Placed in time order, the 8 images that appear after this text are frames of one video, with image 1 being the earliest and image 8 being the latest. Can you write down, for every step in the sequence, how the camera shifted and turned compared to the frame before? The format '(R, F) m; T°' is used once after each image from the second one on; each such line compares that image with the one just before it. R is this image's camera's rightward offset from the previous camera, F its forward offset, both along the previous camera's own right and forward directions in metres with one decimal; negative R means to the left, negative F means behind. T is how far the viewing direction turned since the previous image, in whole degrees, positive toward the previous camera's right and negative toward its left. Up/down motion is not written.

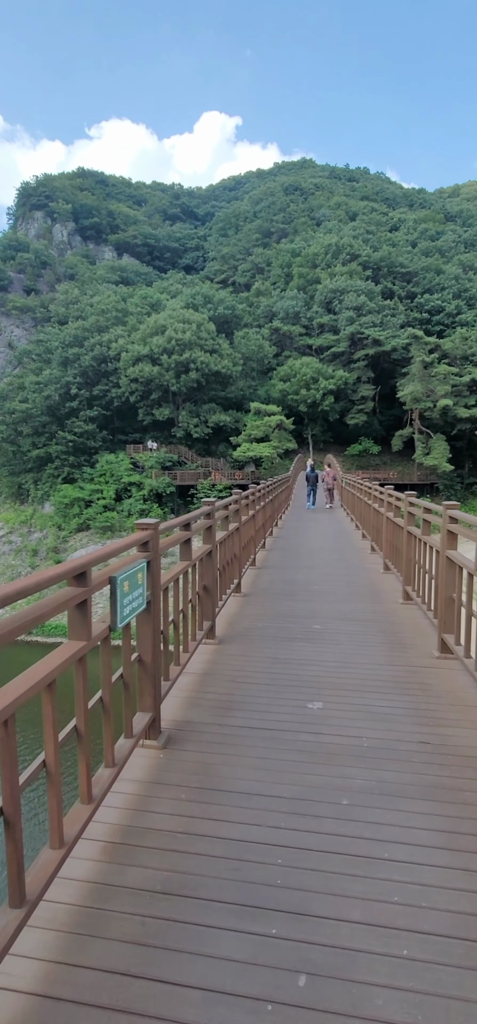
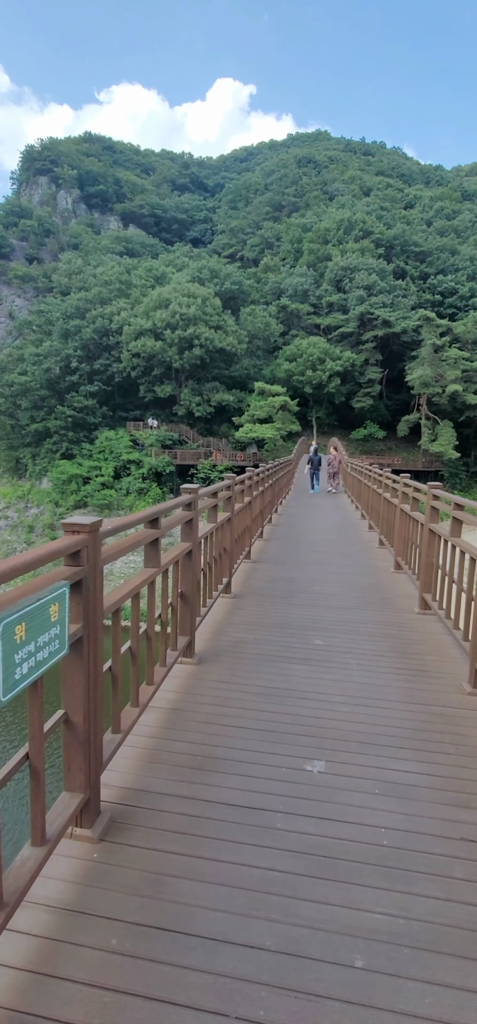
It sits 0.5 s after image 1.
(+0.1, +0.6) m; 0°
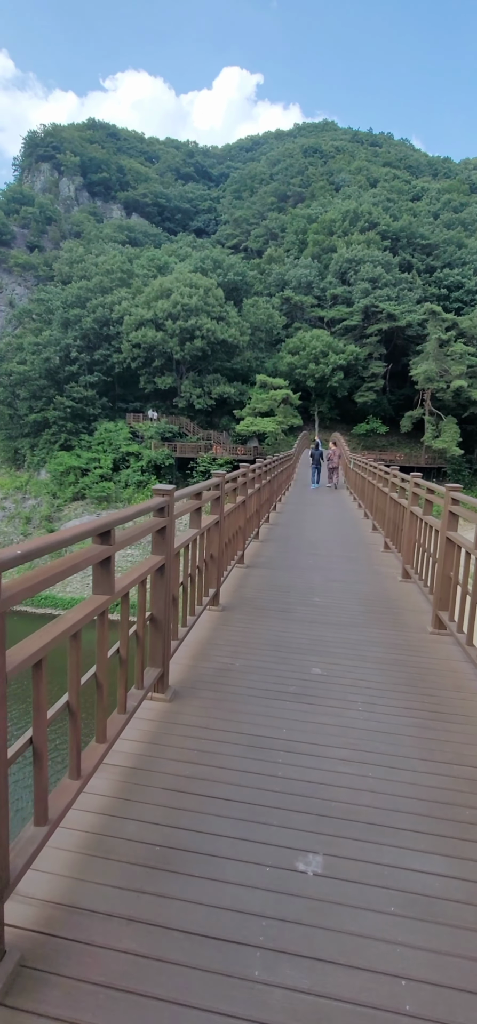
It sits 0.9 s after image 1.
(+0.1, +0.4) m; 0°
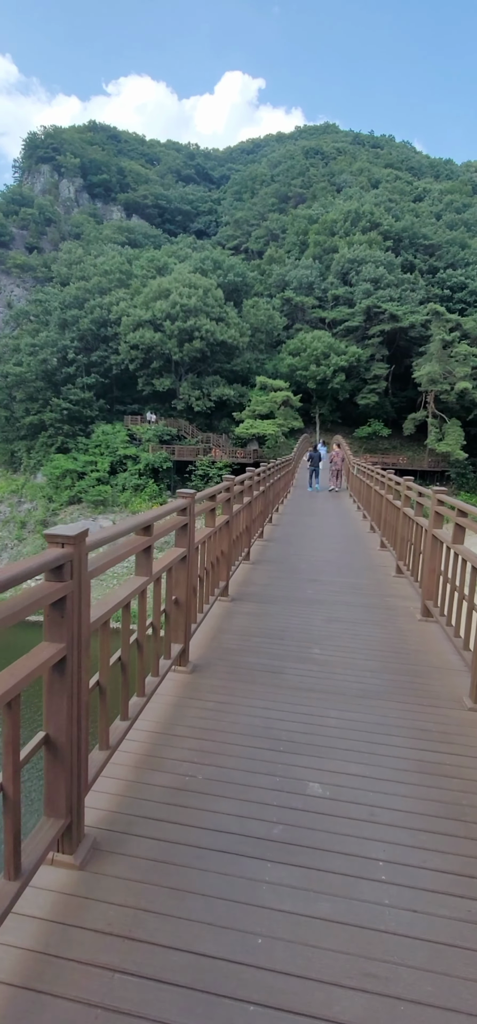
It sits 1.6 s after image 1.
(+0.1, +0.6) m; 0°
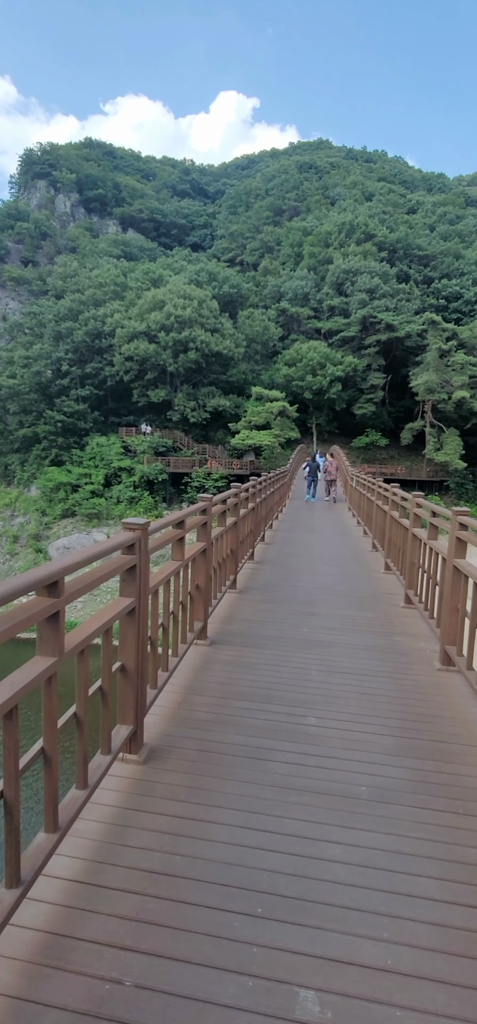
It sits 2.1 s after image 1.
(+0.1, +0.5) m; 0°
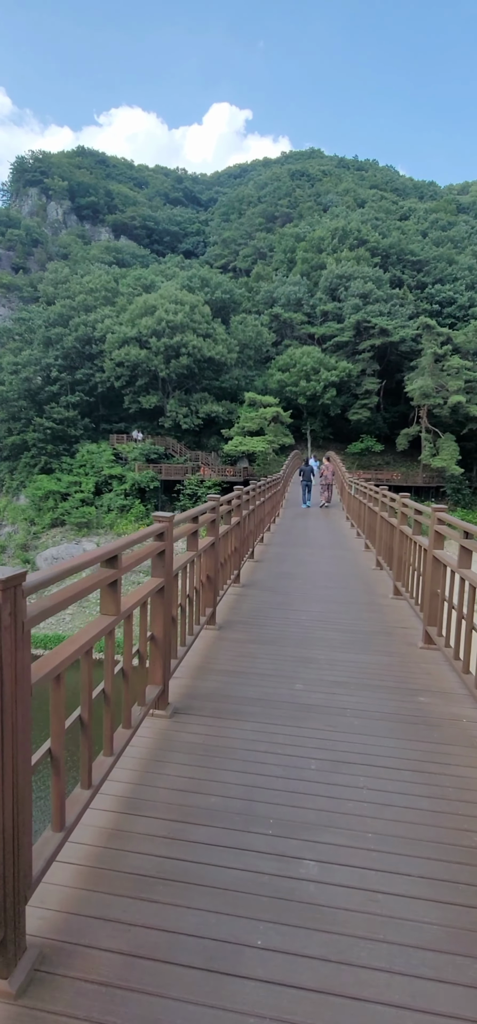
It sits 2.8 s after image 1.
(+0.1, +0.6) m; +1°
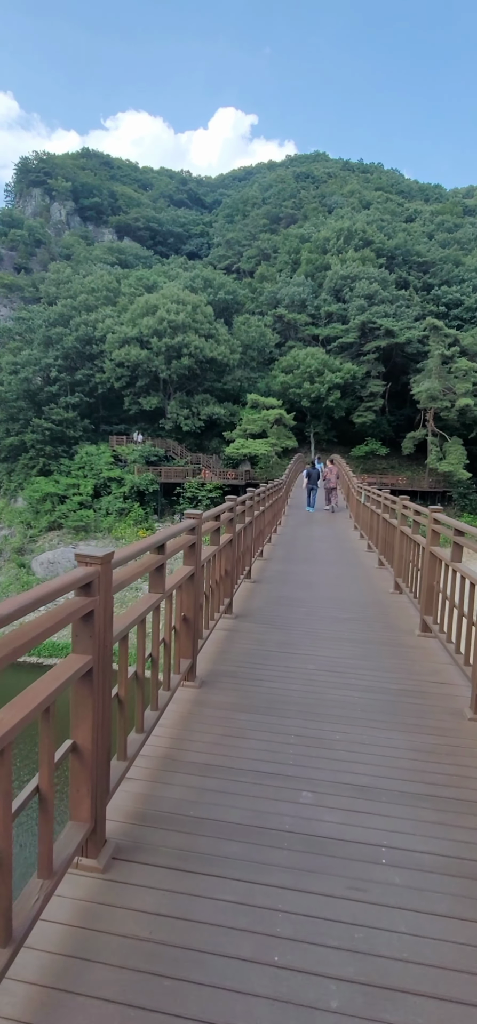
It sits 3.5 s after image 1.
(+0.1, +0.7) m; 0°
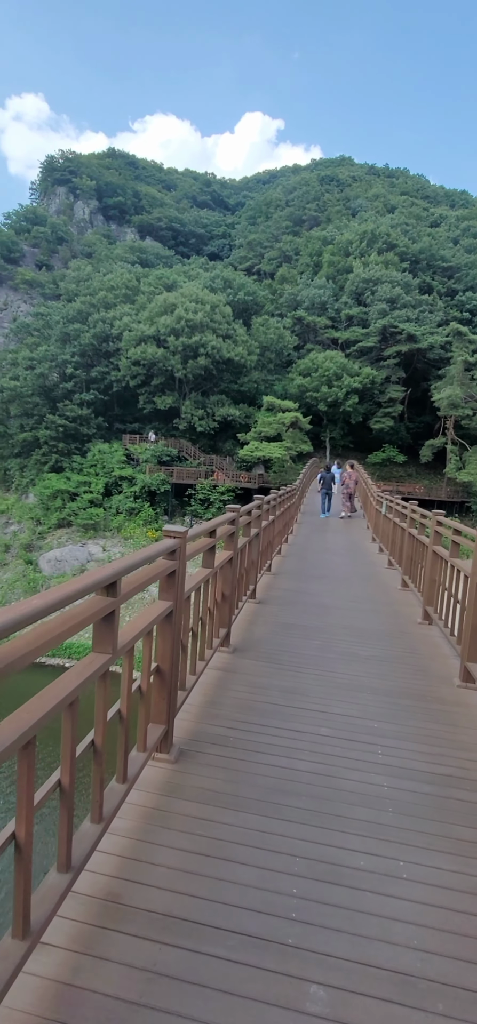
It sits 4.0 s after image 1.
(+0.1, +0.6) m; -1°
